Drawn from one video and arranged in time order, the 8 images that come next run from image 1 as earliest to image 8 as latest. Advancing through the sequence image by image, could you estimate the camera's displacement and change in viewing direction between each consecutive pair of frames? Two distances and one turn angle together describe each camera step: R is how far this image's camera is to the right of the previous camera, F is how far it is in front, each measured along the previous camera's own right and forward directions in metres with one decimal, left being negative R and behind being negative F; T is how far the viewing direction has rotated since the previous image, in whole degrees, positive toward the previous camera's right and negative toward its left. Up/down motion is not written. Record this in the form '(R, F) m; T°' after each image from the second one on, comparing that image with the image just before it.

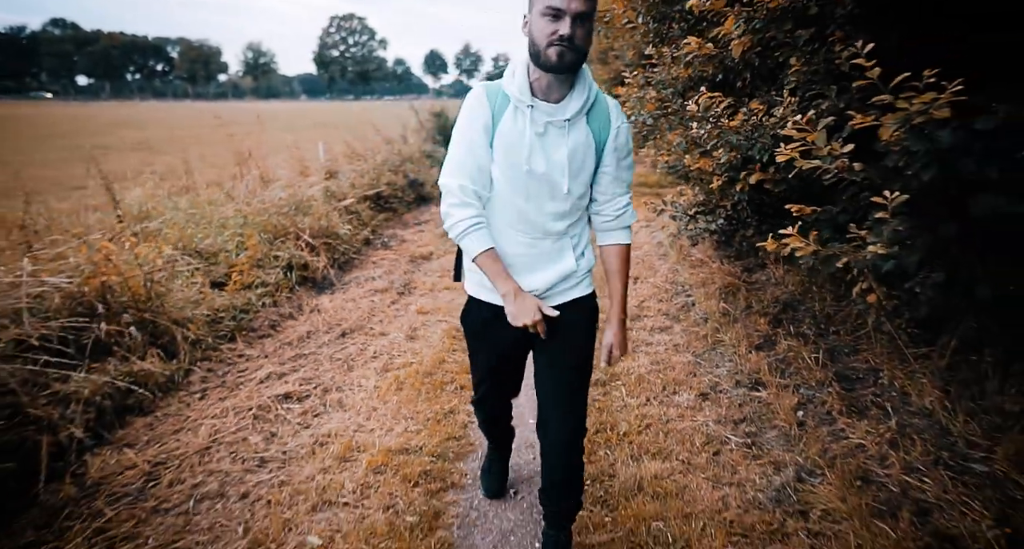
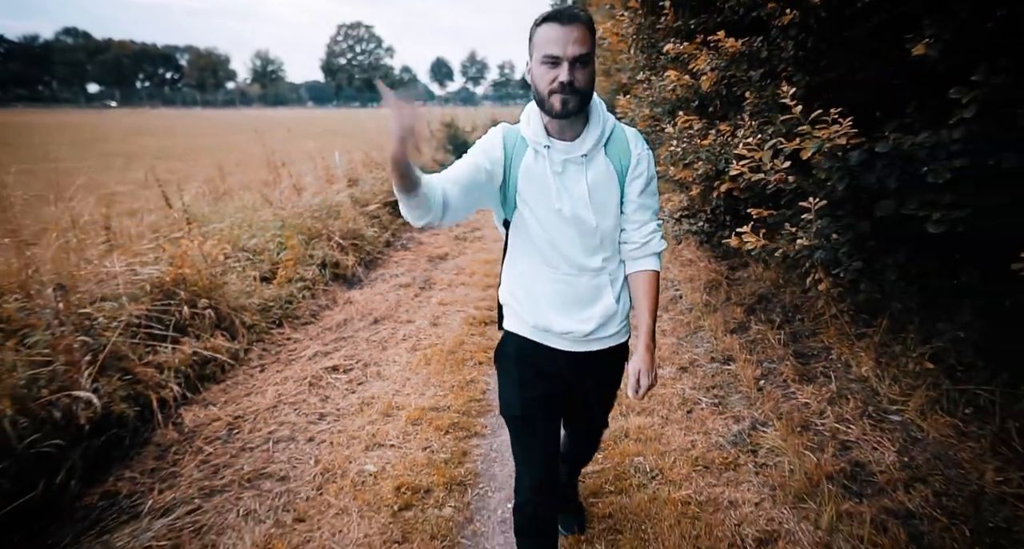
(0.0, -0.6) m; 0°
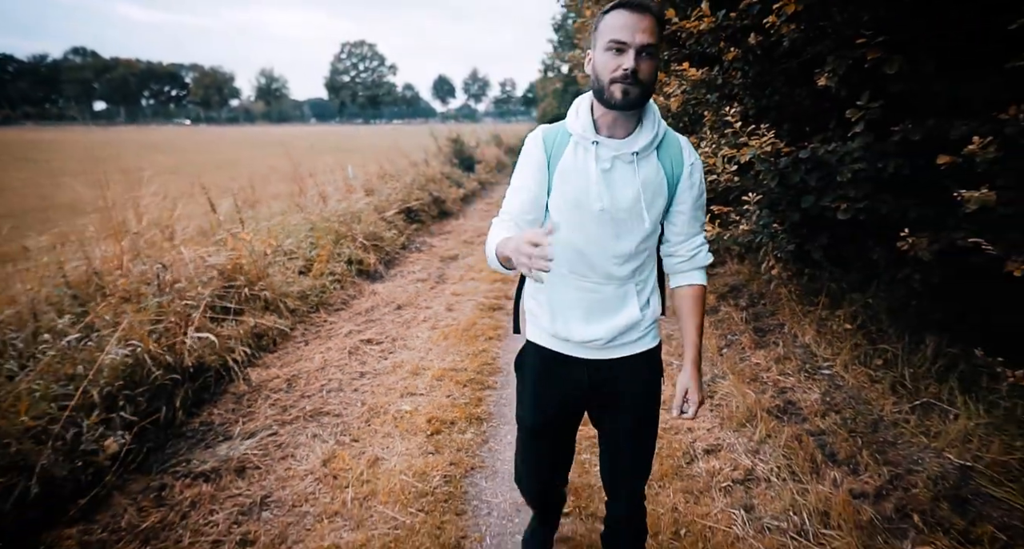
(0.0, -0.8) m; 0°
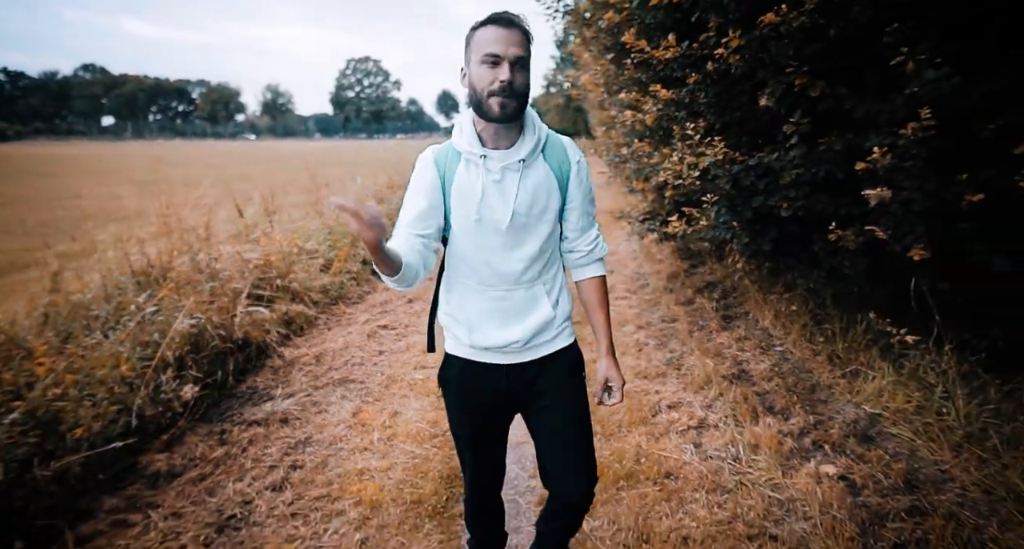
(0.0, -0.7) m; 0°
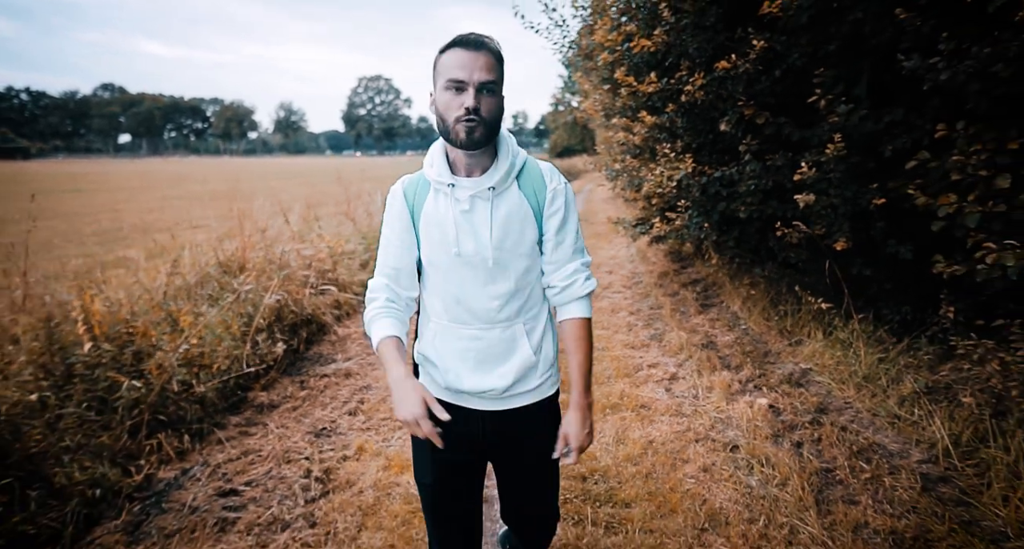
(0.0, -1.0) m; -1°
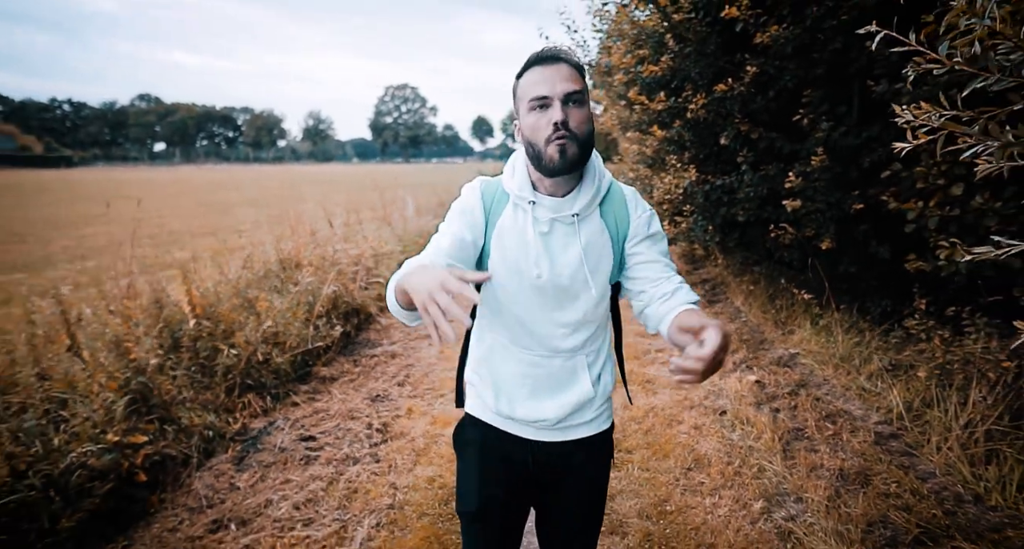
(0.0, -0.7) m; -2°
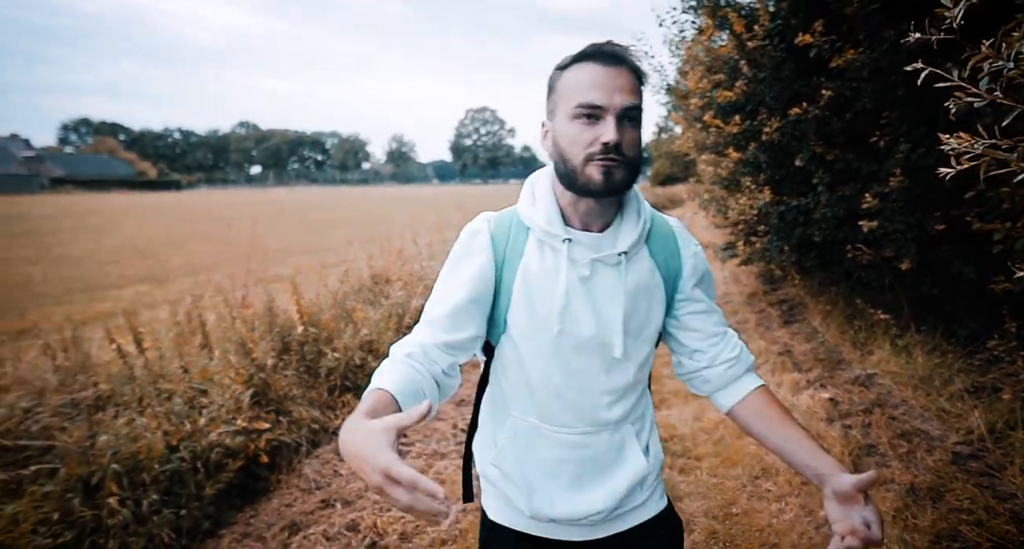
(0.0, -0.3) m; -7°
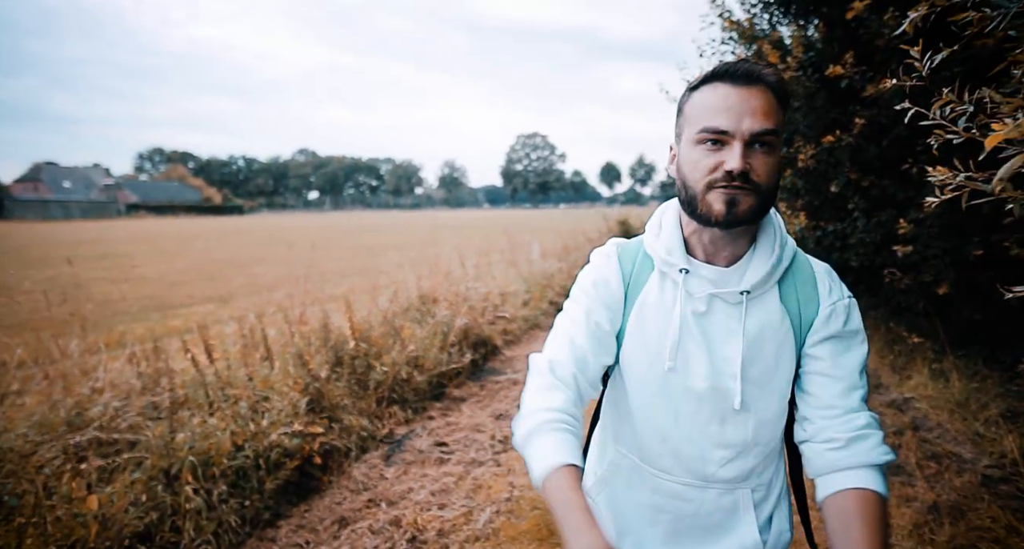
(+0.1, -0.3) m; -5°
